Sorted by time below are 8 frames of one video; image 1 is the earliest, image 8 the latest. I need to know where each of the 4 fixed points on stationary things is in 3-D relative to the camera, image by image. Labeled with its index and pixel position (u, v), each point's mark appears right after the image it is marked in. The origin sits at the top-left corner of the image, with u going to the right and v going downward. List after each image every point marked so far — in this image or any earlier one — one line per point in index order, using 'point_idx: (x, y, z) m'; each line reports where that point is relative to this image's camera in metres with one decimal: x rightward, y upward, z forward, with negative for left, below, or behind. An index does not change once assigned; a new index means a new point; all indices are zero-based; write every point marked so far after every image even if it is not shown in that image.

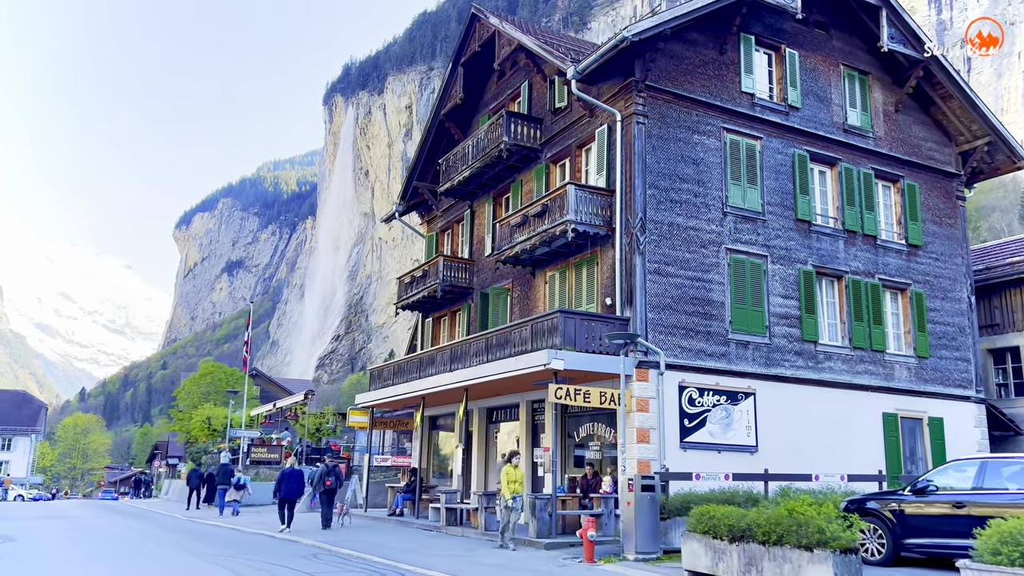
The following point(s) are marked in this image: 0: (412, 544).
0: (-2.4, -5.9, +18.8) m
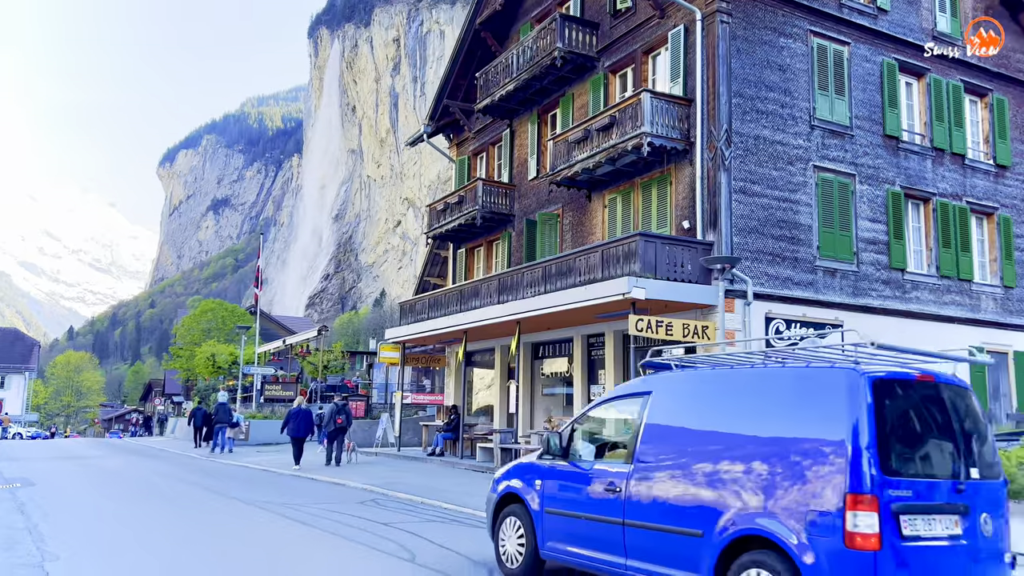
0: (-0.9, -4.2, +17.3) m
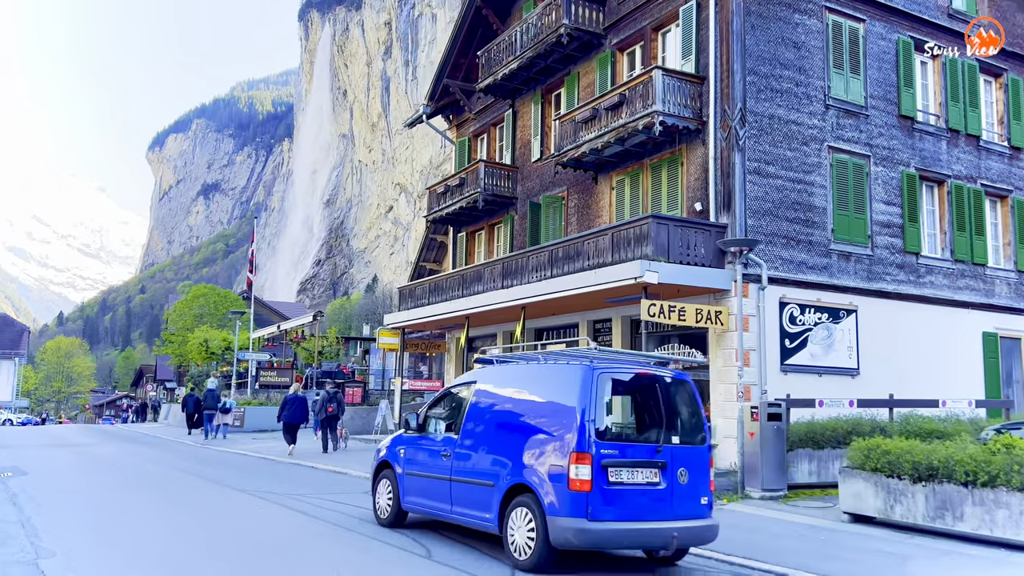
0: (-0.7, -3.9, +16.8) m
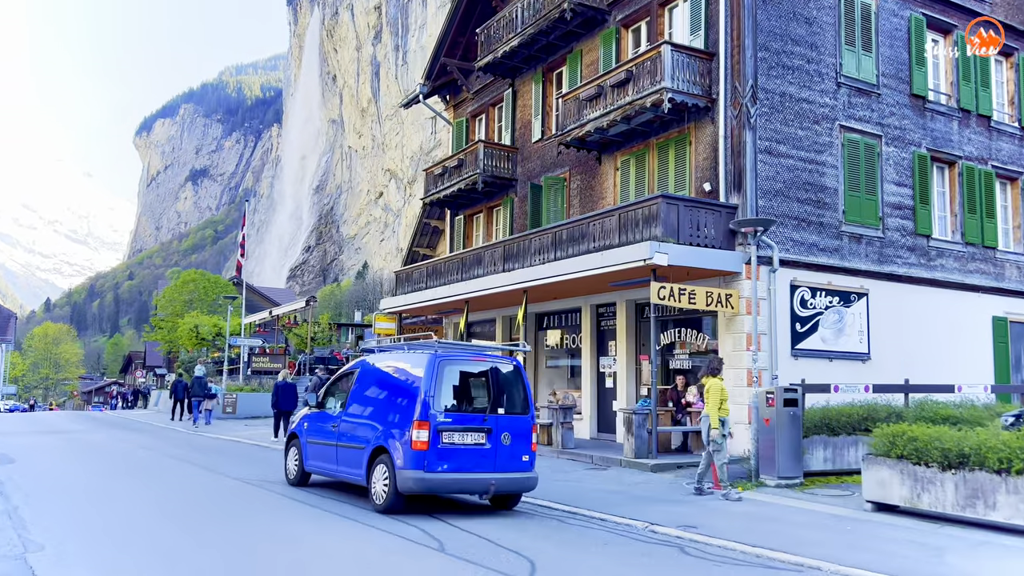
0: (-0.7, -3.6, +16.4) m
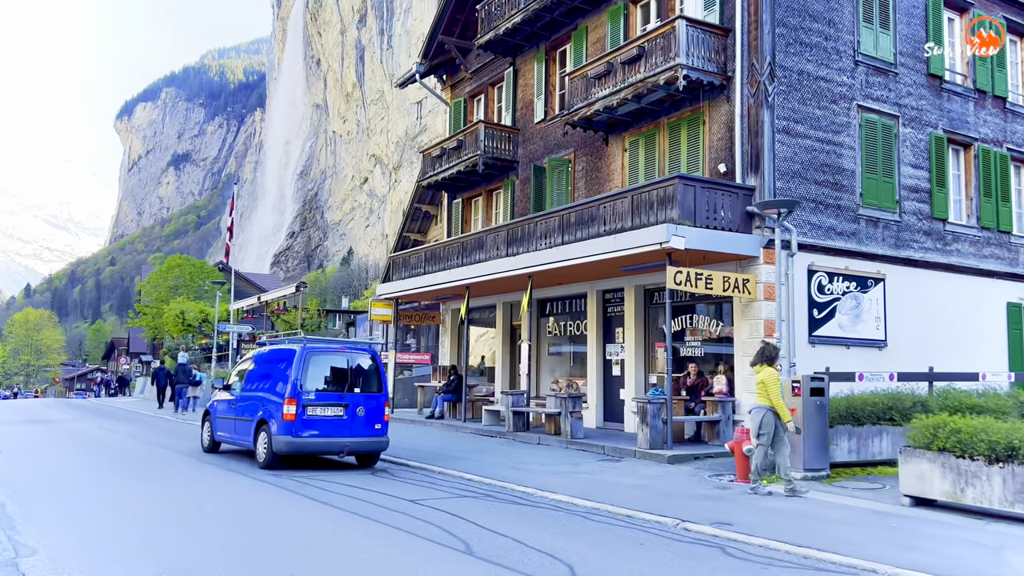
0: (-0.5, -3.2, +15.8) m
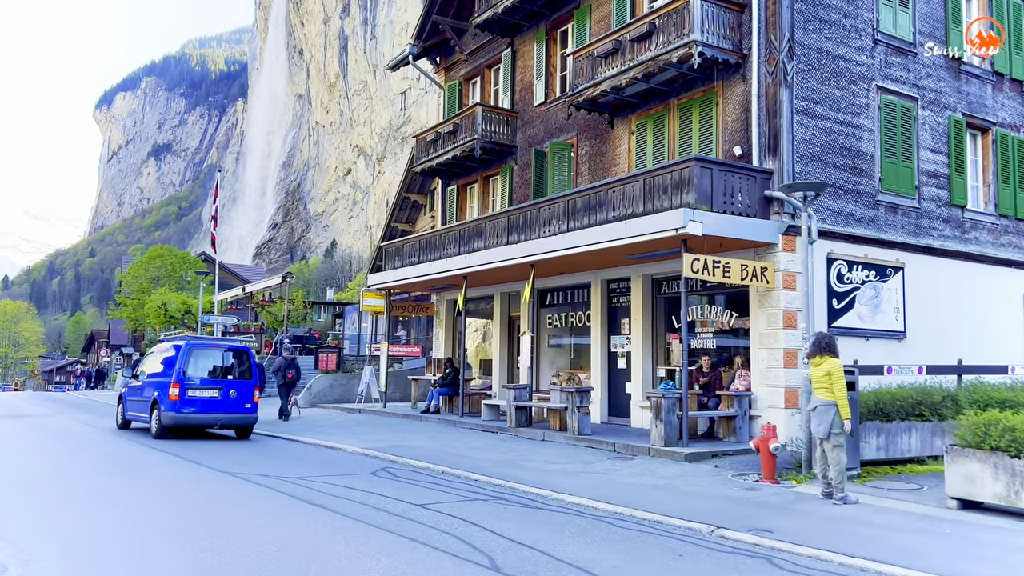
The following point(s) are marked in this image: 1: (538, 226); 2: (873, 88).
0: (-0.4, -3.0, +15.0) m
1: (+0.6, +1.4, +17.8) m
2: (+7.2, +4.0, +16.0) m
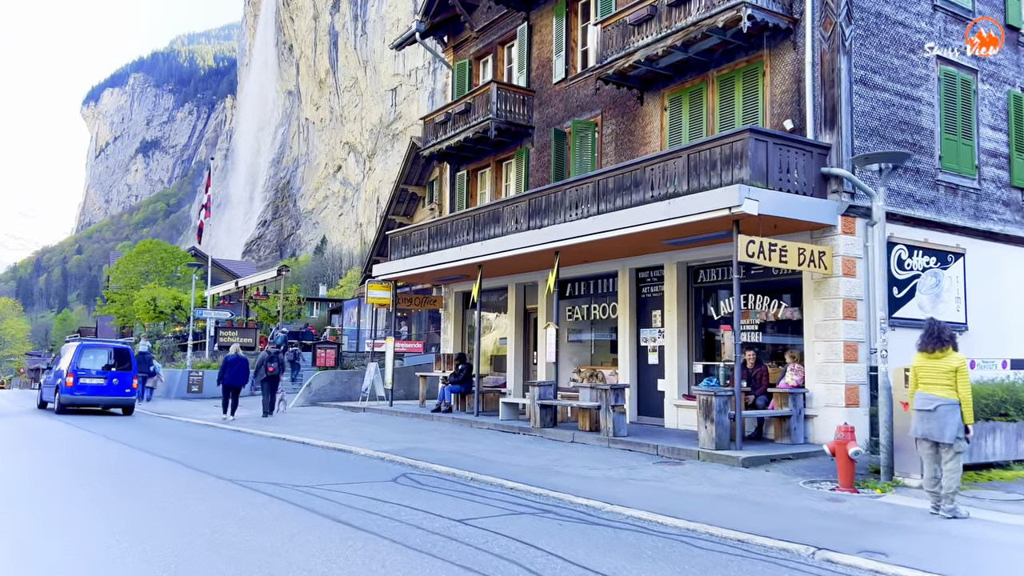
0: (+0.1, -2.8, +13.6) m
1: (+1.0, +1.6, +16.4) m
2: (+7.7, +4.2, +14.7) m
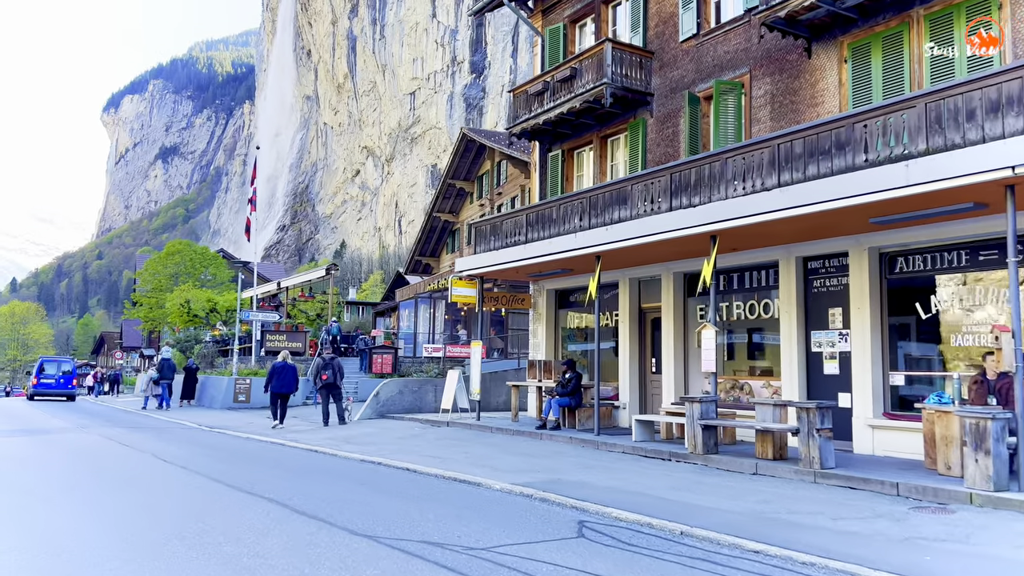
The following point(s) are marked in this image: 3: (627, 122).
0: (+2.5, -2.7, +10.6) m
1: (+3.5, +1.7, +13.4) m
2: (+10.1, +4.4, +11.5) m
3: (+2.6, +3.8, +18.2) m
